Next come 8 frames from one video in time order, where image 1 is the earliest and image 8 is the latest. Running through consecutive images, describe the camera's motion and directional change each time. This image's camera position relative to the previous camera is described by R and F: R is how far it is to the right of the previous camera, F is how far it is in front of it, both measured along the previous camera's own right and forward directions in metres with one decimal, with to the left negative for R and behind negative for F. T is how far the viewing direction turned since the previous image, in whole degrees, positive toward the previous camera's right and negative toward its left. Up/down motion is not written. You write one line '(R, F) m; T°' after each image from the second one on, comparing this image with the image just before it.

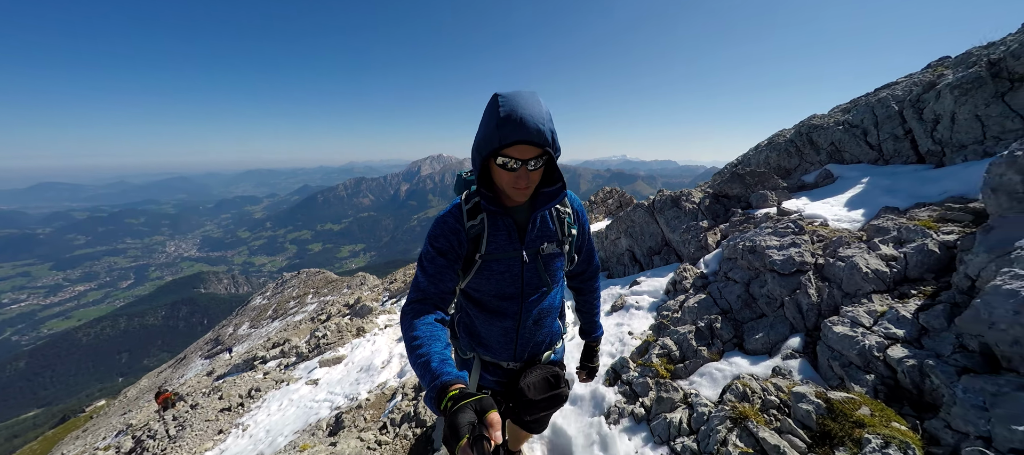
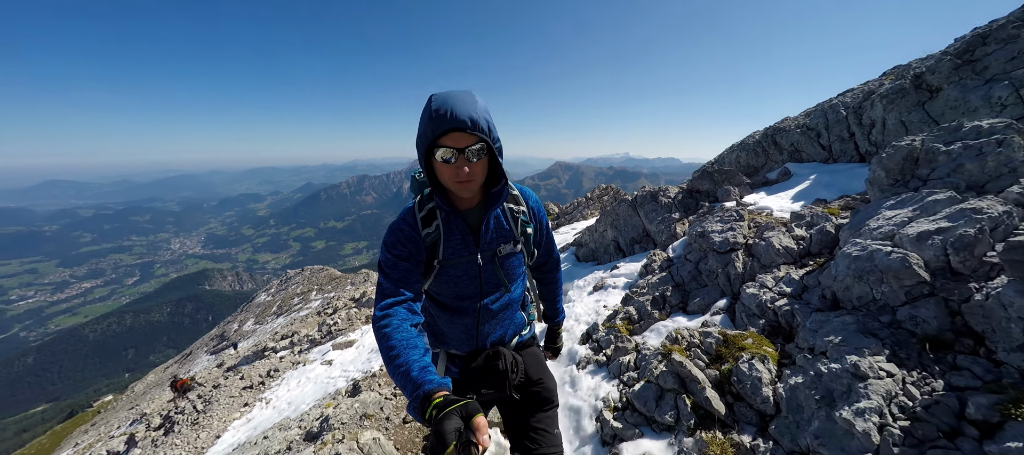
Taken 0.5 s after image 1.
(+0.4, -2.2) m; 0°
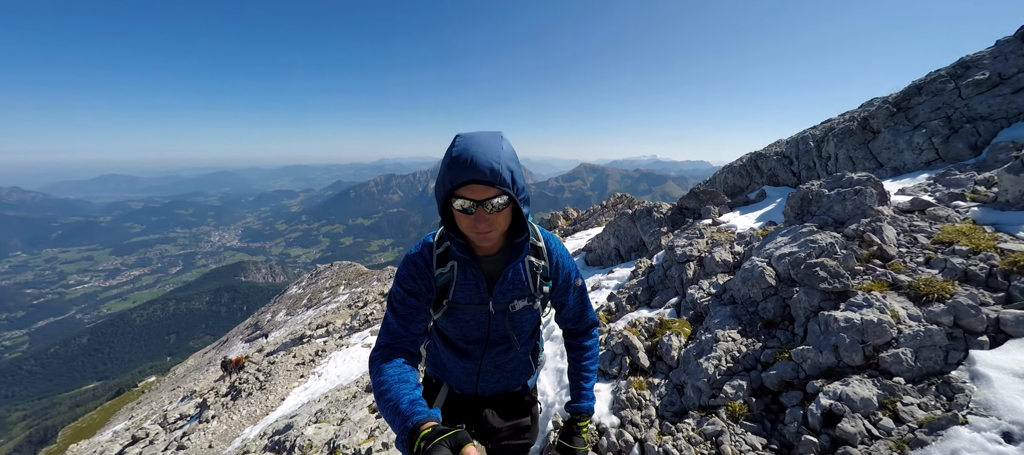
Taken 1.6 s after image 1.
(+0.6, -3.8) m; -4°
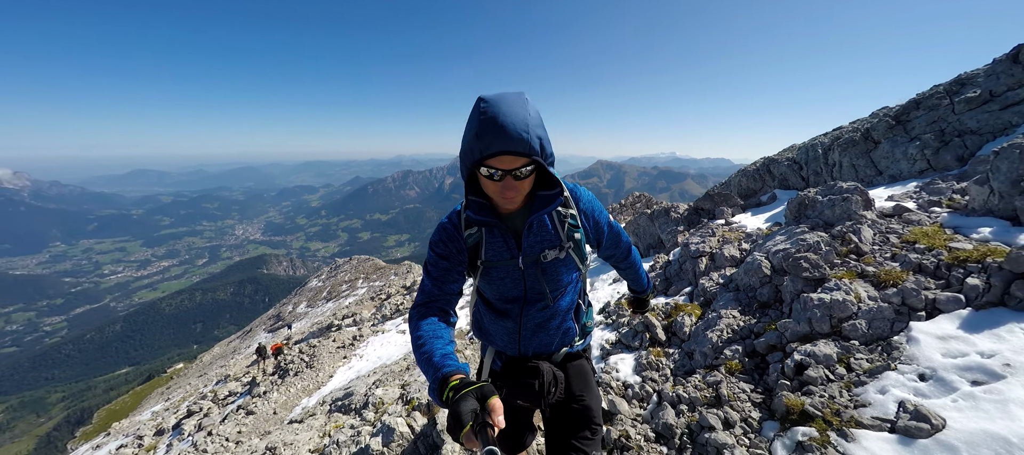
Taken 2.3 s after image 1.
(-1.0, -2.5) m; -2°
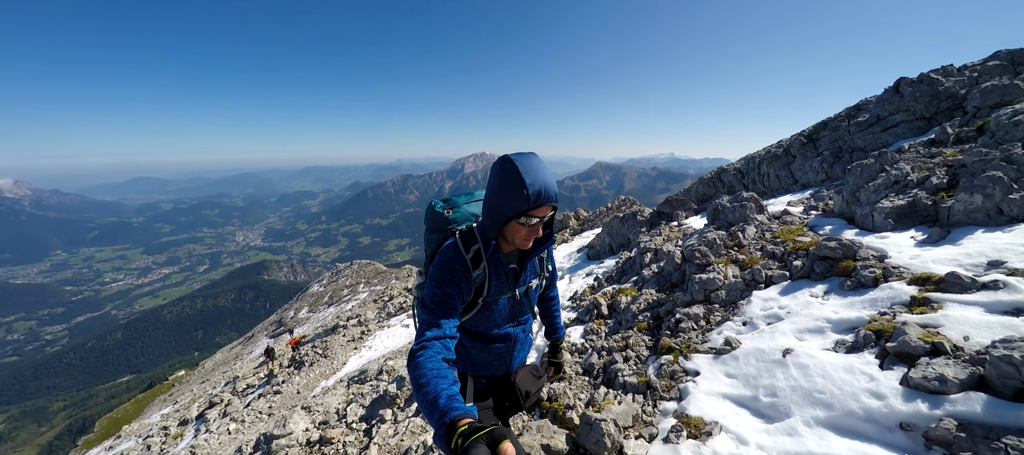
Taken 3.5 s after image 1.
(+1.0, -4.0) m; 0°
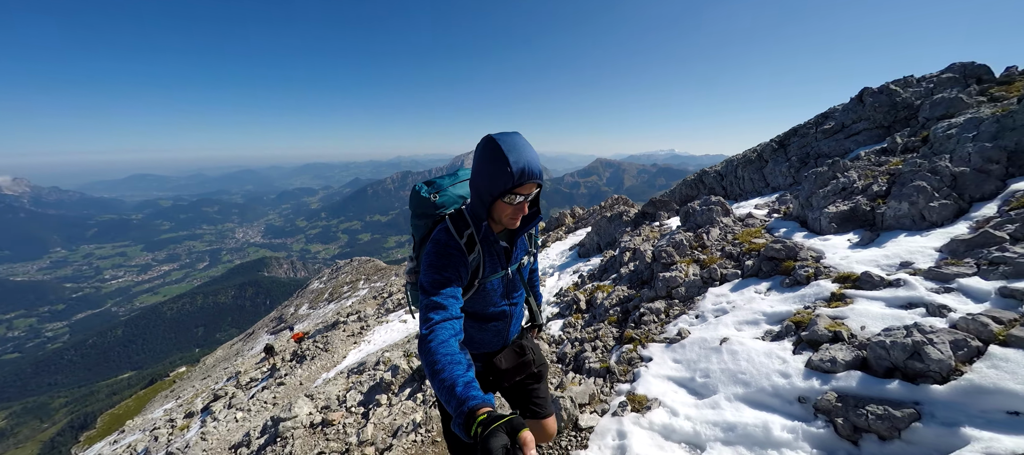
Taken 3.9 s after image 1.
(+0.7, -1.4) m; 0°
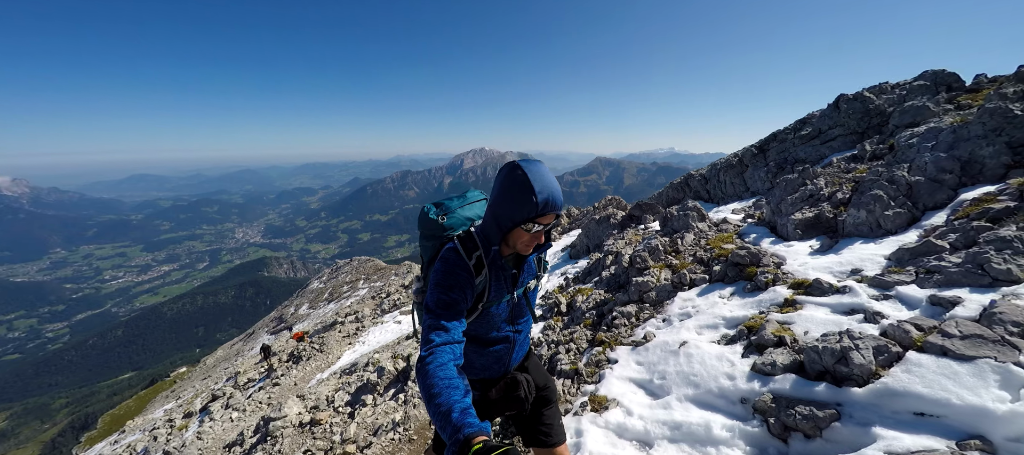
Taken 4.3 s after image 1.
(+0.9, -0.6) m; 0°
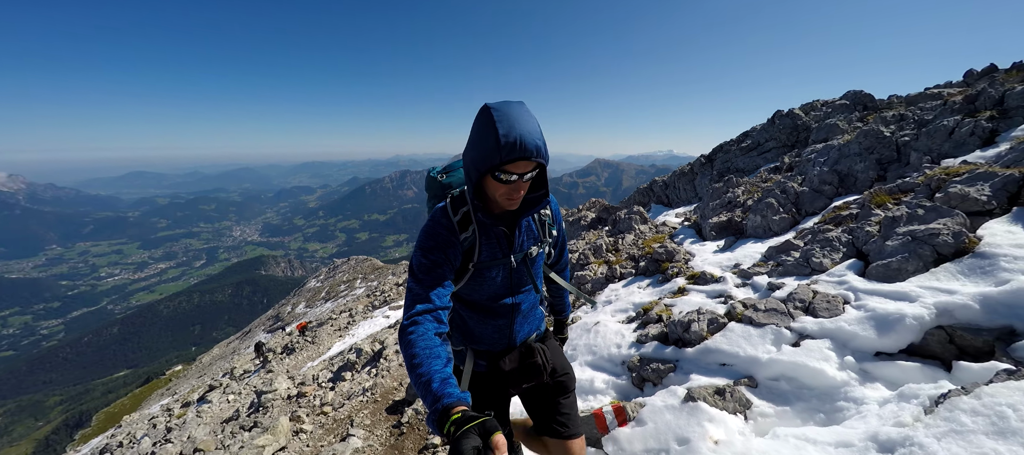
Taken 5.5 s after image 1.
(+2.0, -2.5) m; 0°
